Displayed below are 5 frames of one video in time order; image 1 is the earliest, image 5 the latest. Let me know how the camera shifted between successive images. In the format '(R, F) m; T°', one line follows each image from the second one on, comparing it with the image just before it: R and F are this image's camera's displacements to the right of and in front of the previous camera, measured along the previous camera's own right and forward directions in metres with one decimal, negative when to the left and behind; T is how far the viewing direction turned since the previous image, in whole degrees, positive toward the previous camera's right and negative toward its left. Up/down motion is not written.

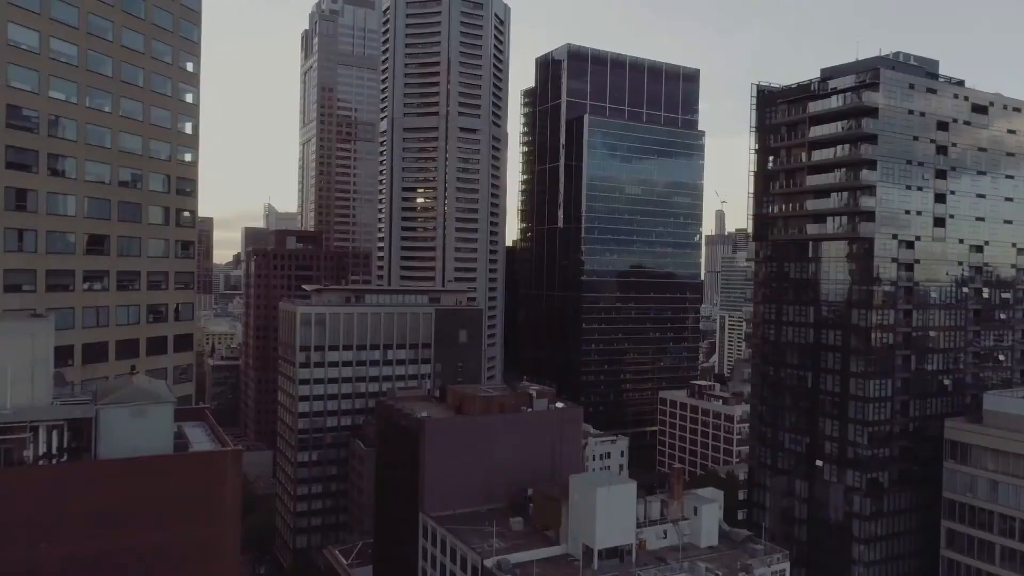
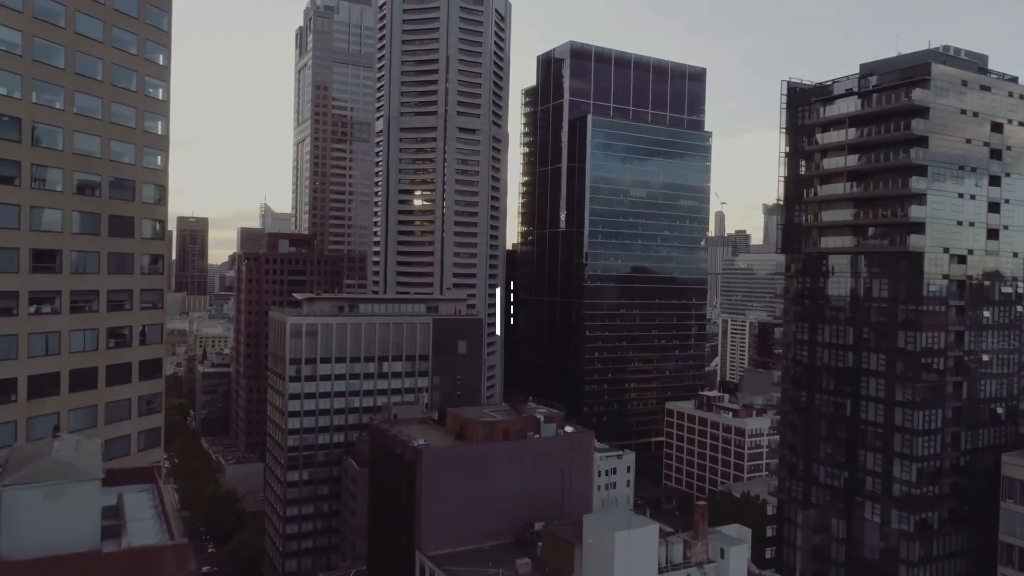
(-0.6, +5.0) m; 0°
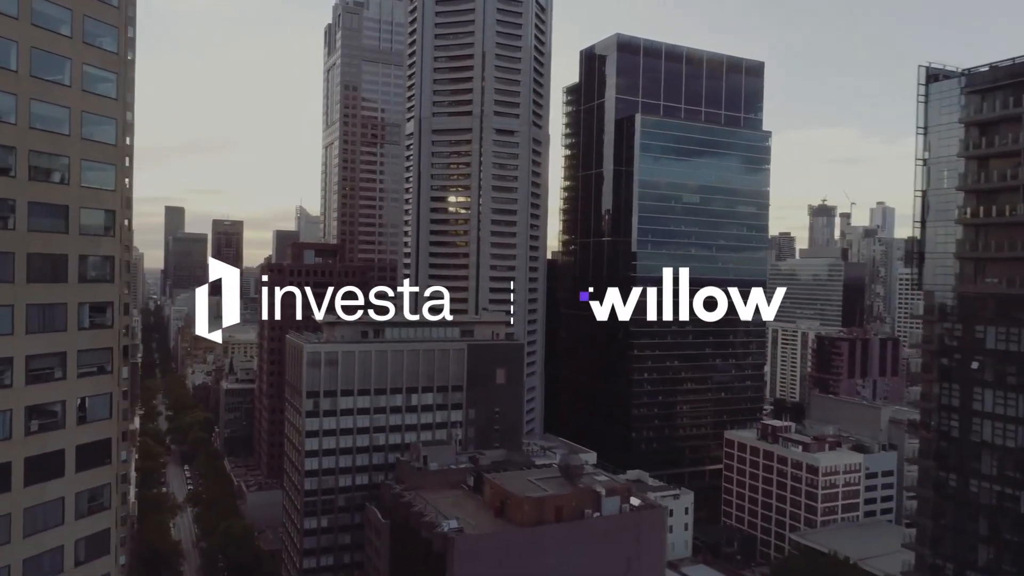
(-1.1, +10.6) m; -3°
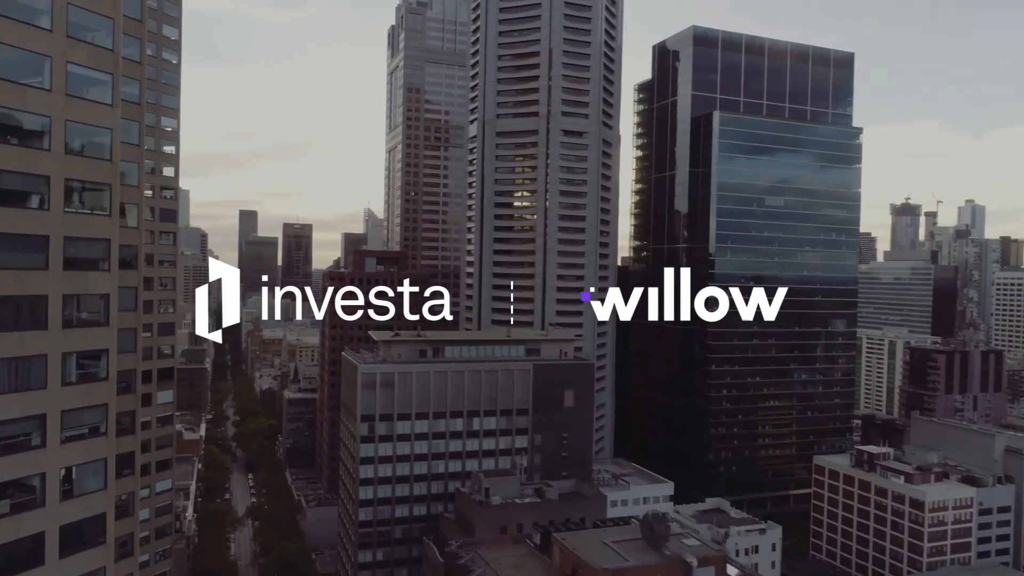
(-0.4, +6.4) m; -5°
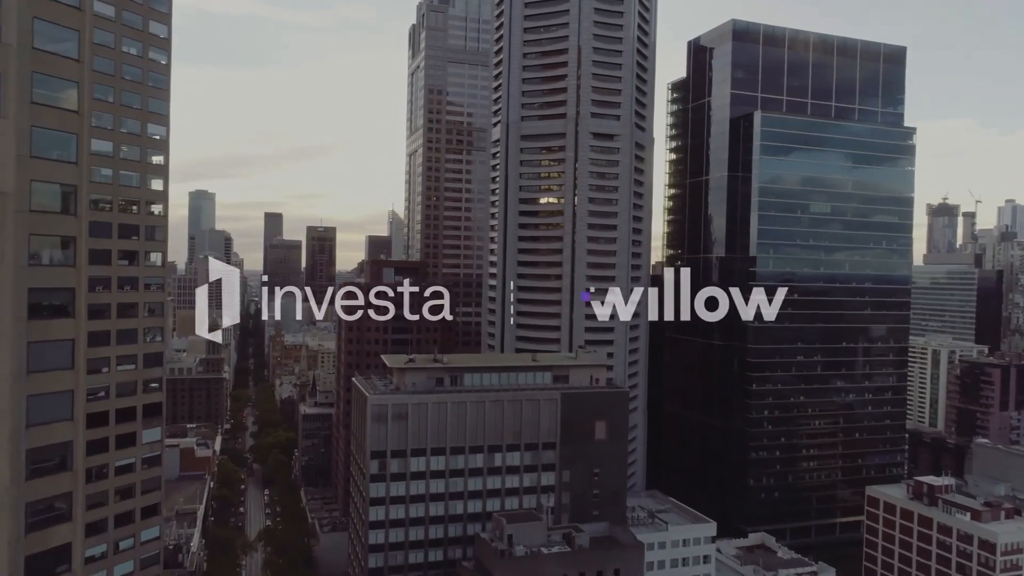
(-0.1, +7.1) m; -2°
